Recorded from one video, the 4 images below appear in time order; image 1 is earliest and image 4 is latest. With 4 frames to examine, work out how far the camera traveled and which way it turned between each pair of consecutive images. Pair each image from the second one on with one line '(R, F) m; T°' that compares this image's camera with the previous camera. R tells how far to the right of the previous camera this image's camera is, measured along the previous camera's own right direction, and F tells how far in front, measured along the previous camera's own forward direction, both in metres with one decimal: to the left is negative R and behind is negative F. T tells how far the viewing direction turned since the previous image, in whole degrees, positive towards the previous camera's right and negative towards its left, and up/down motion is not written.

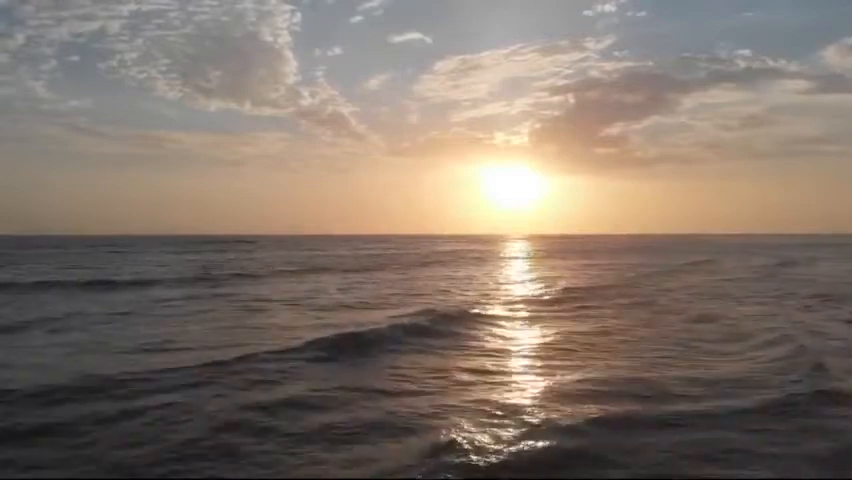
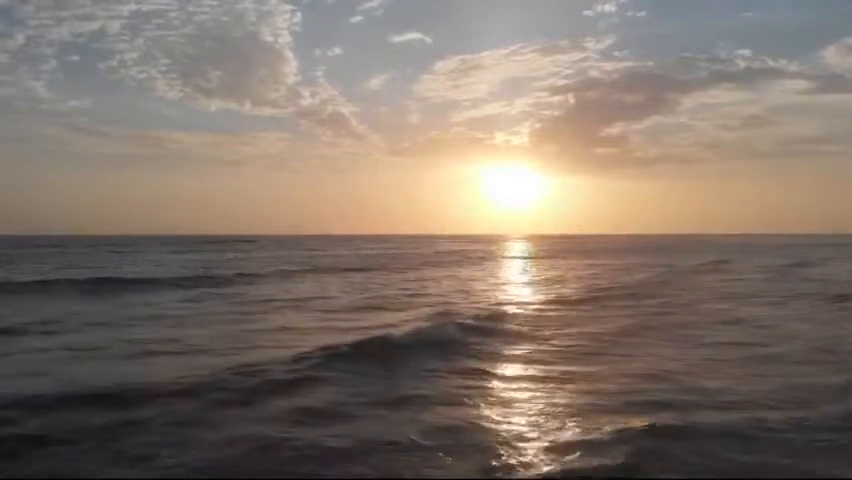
(-2.0, -2.4) m; 0°
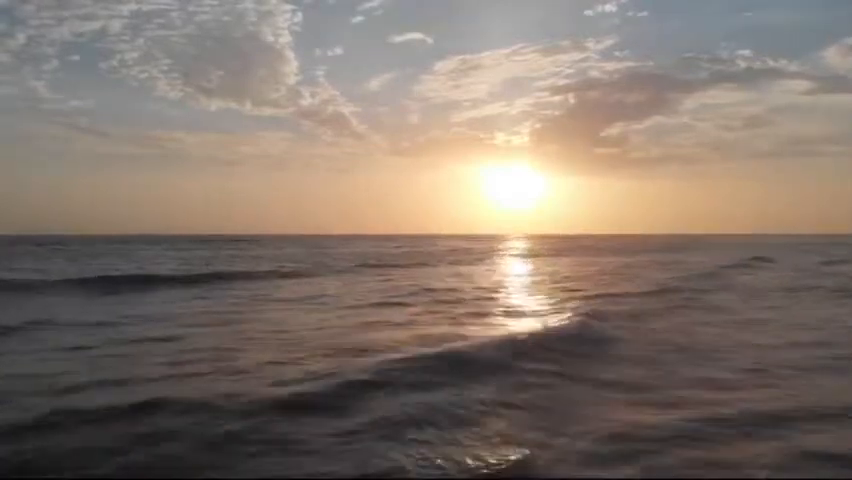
(-0.8, 0.0) m; 0°
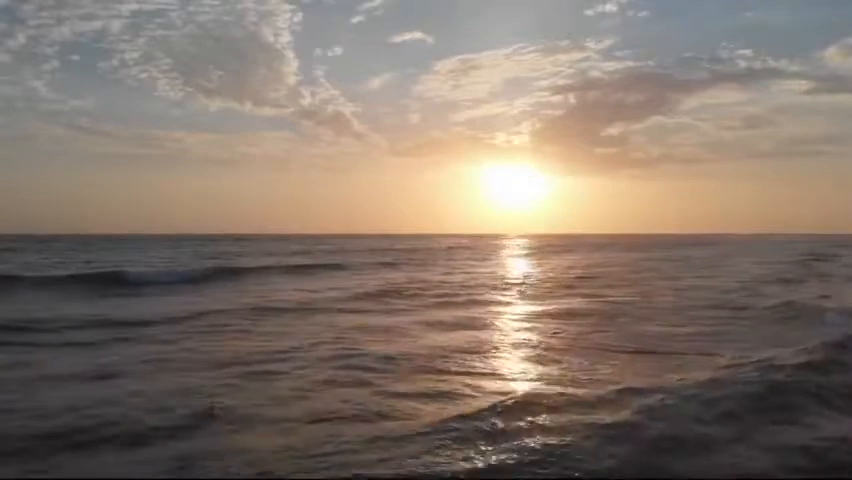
(+0.5, +1.0) m; 0°
